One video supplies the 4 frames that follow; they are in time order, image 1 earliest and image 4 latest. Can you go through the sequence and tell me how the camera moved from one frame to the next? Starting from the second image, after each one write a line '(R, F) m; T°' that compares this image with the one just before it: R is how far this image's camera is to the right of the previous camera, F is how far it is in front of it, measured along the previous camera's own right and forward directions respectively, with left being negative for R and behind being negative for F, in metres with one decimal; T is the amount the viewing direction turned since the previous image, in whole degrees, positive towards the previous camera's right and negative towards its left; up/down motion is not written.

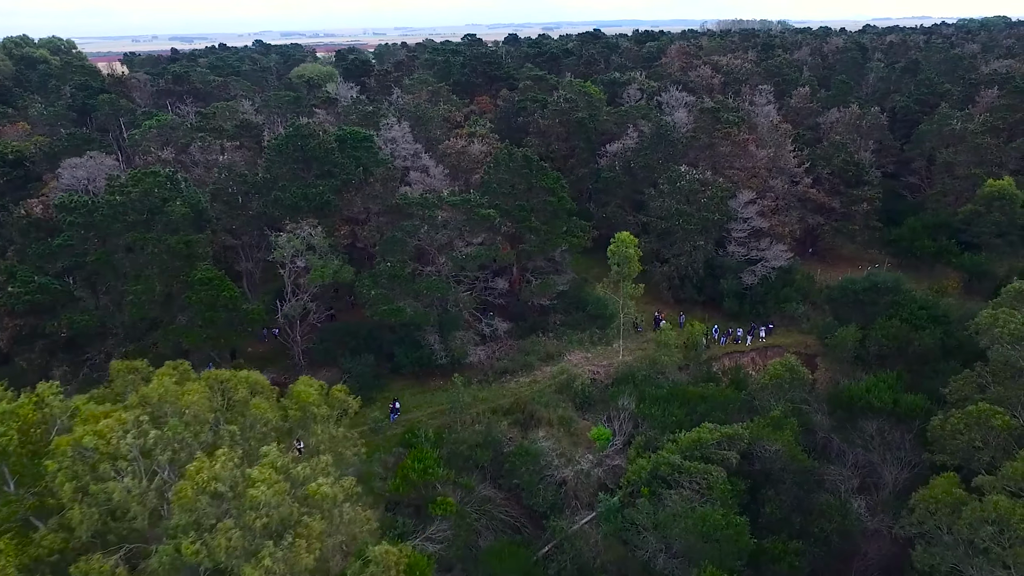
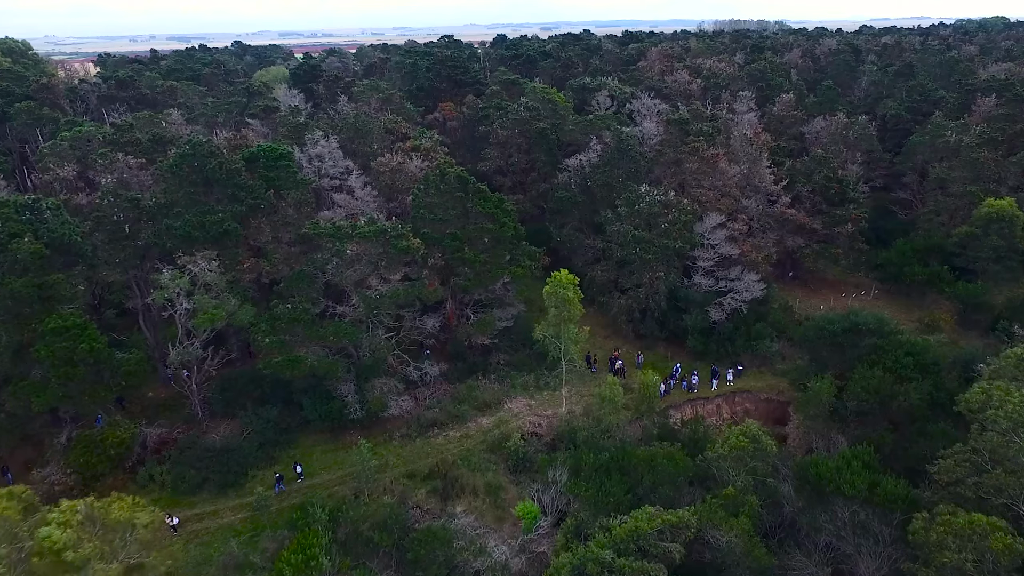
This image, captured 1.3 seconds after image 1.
(+2.4, +3.0) m; 0°
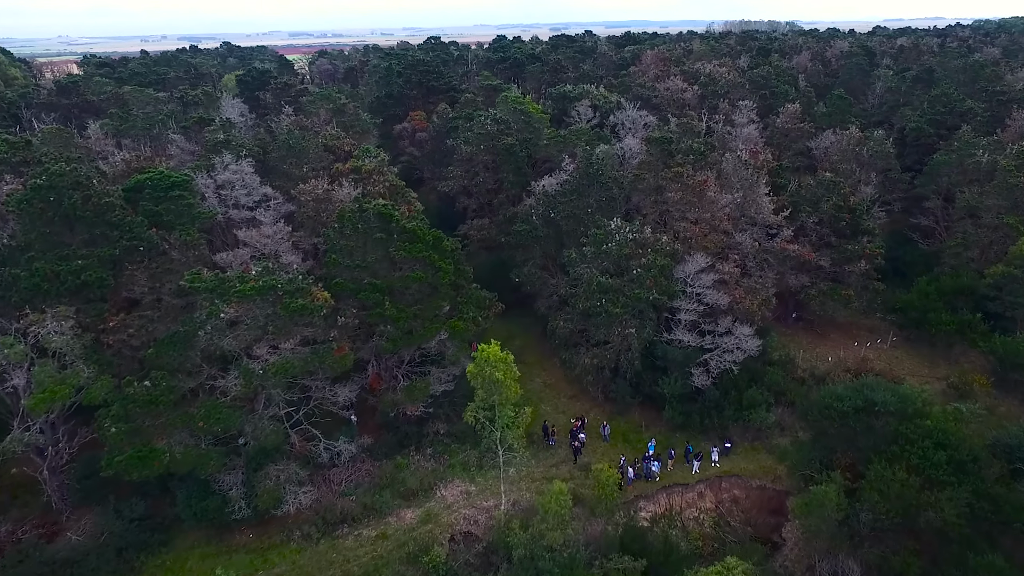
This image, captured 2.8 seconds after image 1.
(+2.2, +4.1) m; -1°
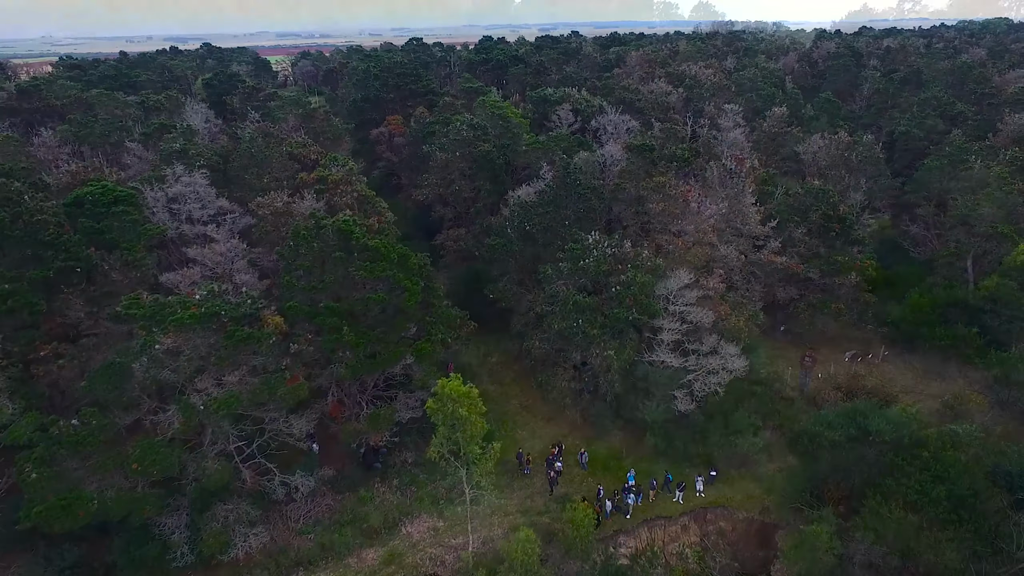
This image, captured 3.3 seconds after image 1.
(+0.6, +1.2) m; +1°
